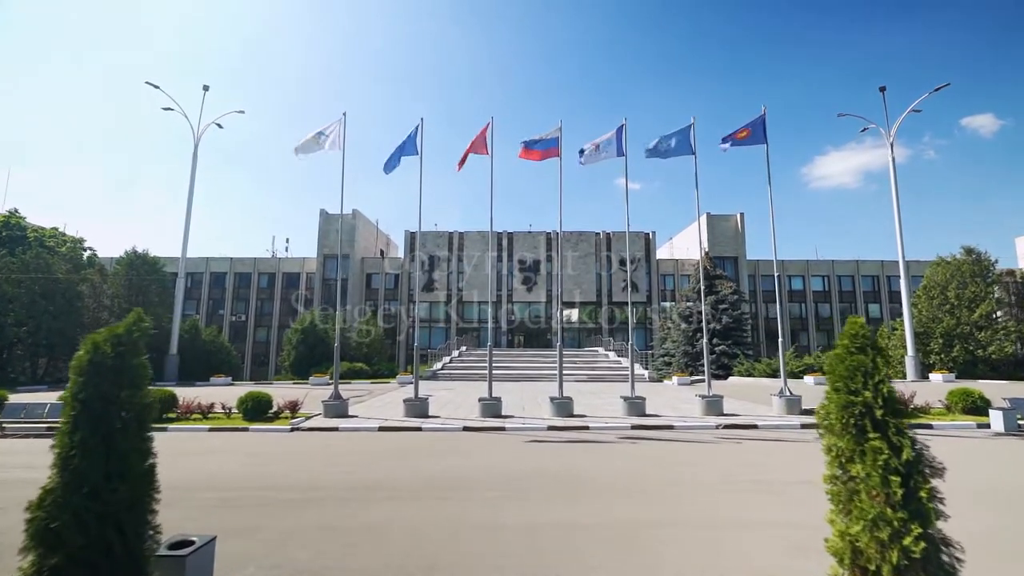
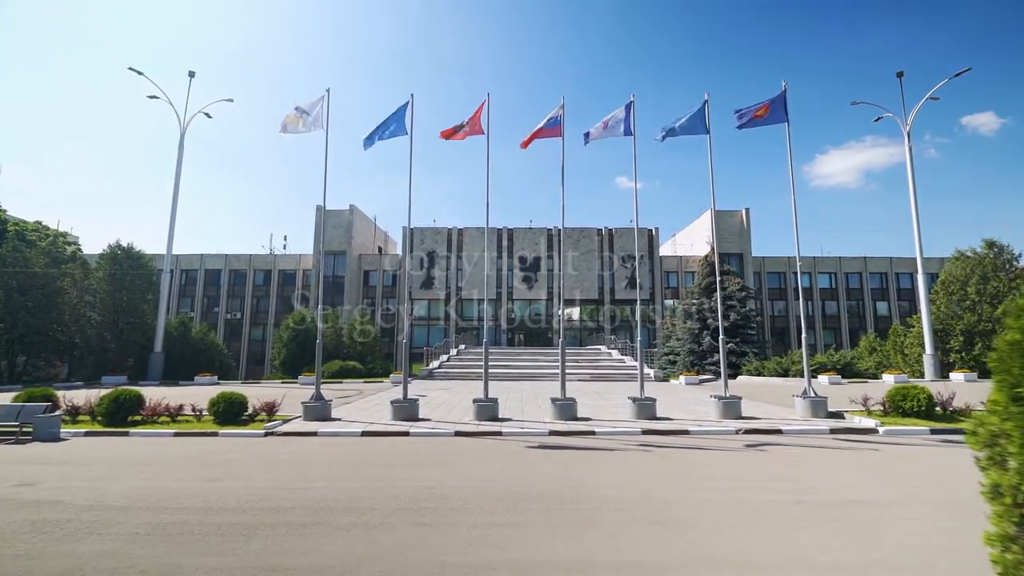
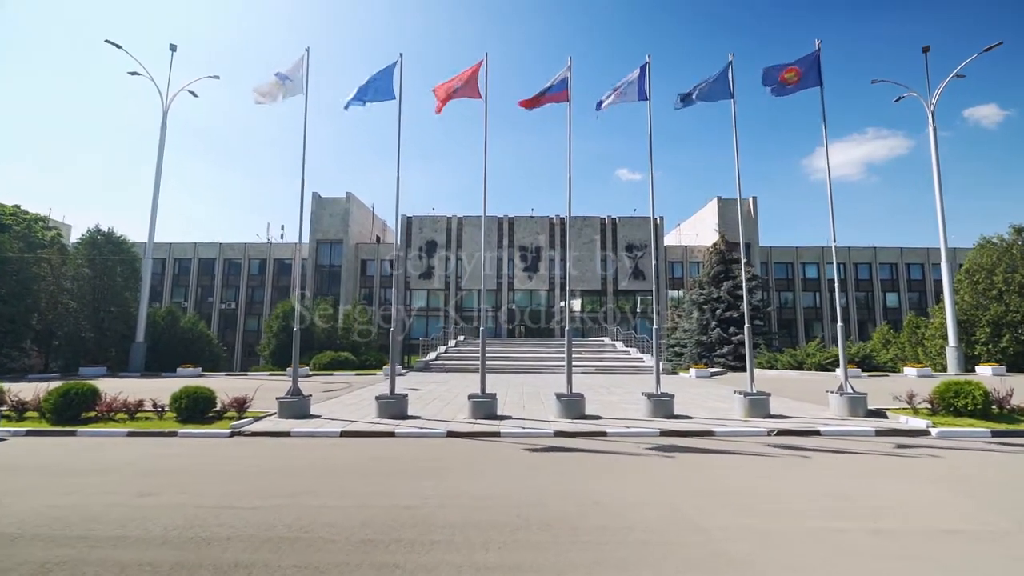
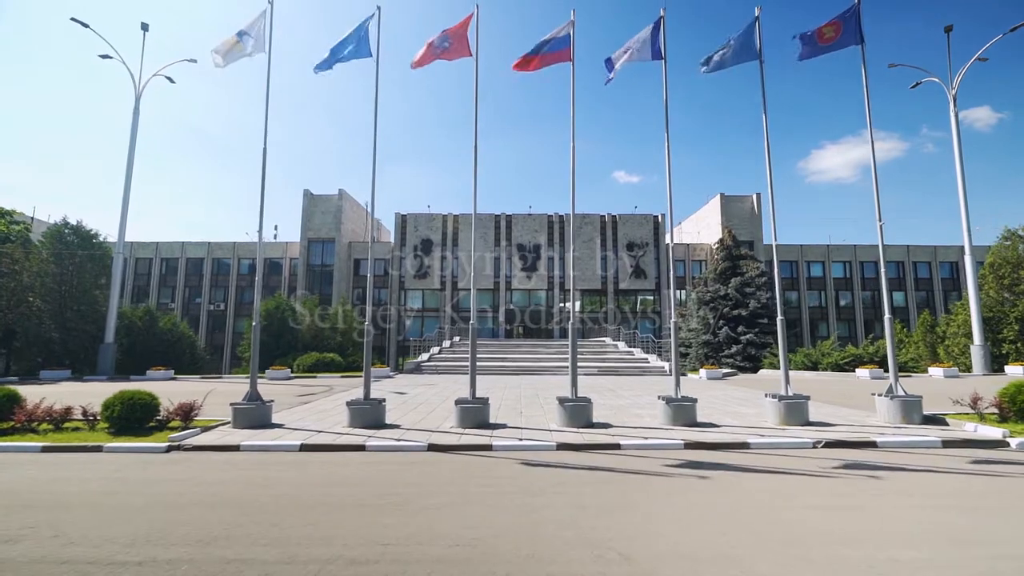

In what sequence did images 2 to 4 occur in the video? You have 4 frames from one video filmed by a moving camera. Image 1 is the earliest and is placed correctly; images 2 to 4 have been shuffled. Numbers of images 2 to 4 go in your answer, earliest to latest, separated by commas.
2, 3, 4
